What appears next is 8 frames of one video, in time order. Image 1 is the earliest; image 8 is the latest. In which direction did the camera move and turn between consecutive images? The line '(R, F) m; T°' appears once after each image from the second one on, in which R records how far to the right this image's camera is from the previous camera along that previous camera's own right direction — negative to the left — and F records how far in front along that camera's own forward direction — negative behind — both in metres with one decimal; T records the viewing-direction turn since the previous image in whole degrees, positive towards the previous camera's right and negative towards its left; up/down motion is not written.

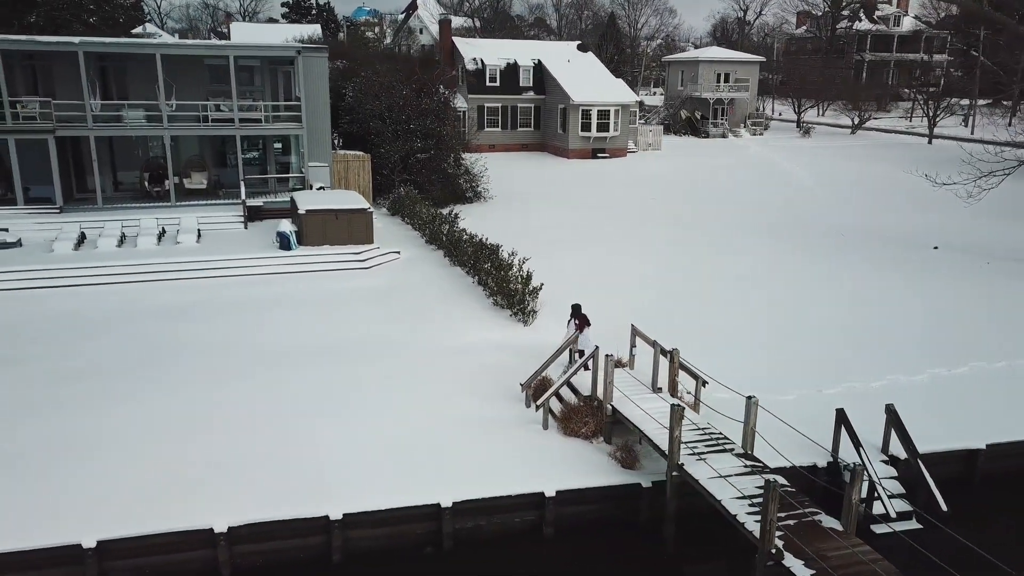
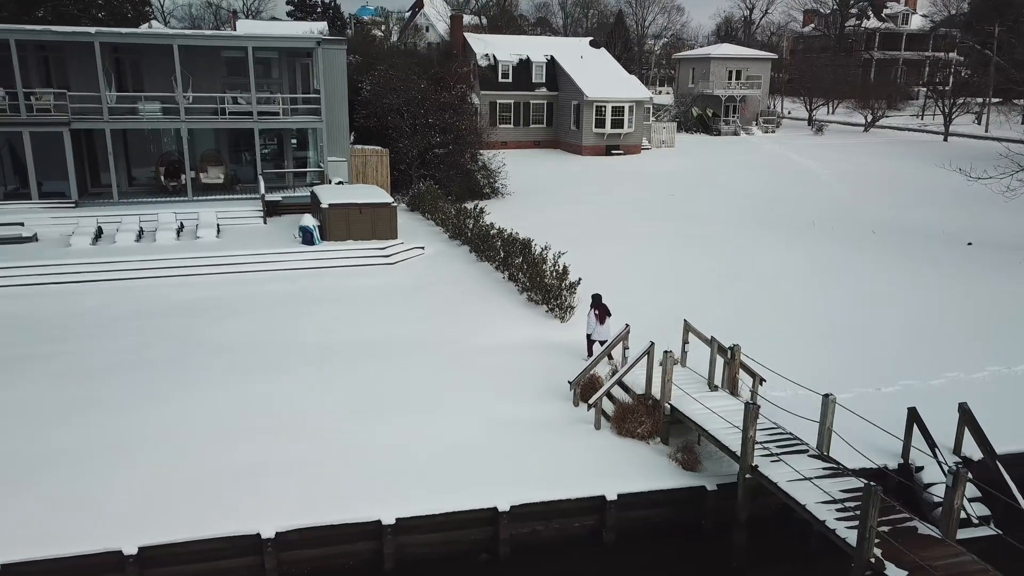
(-0.7, +0.5) m; 0°
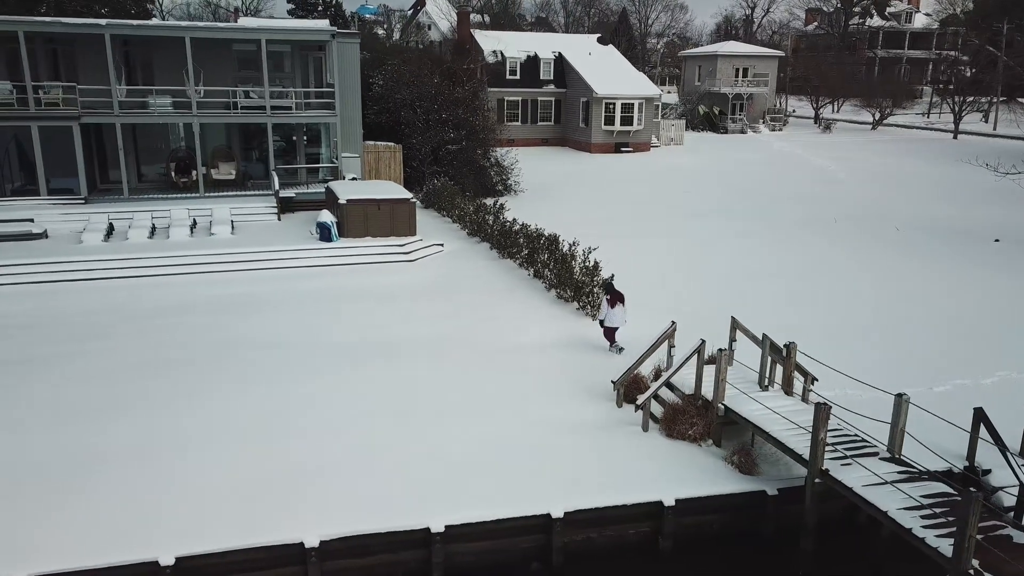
(-0.6, +0.4) m; 0°
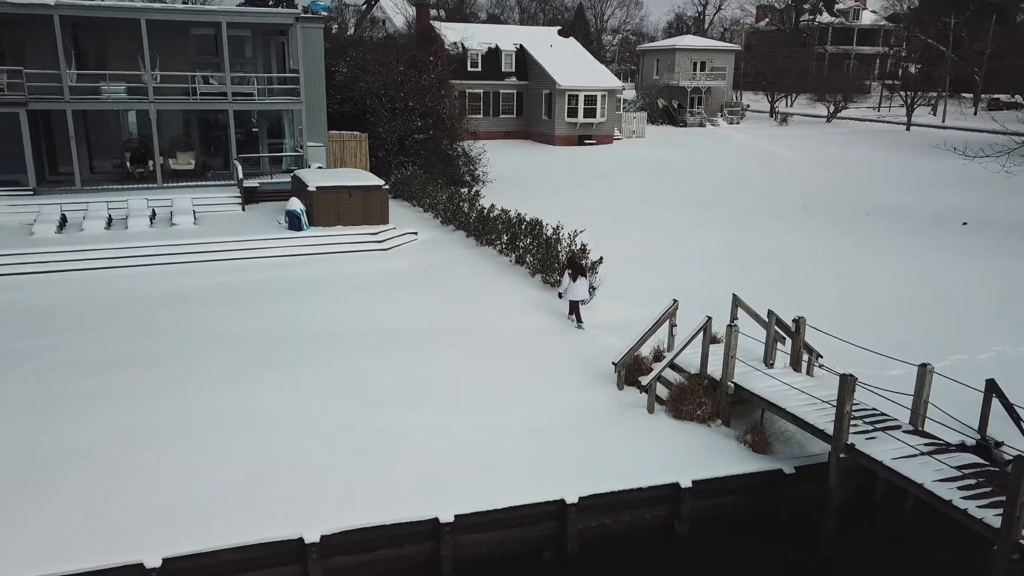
(-0.5, +0.5) m; +3°
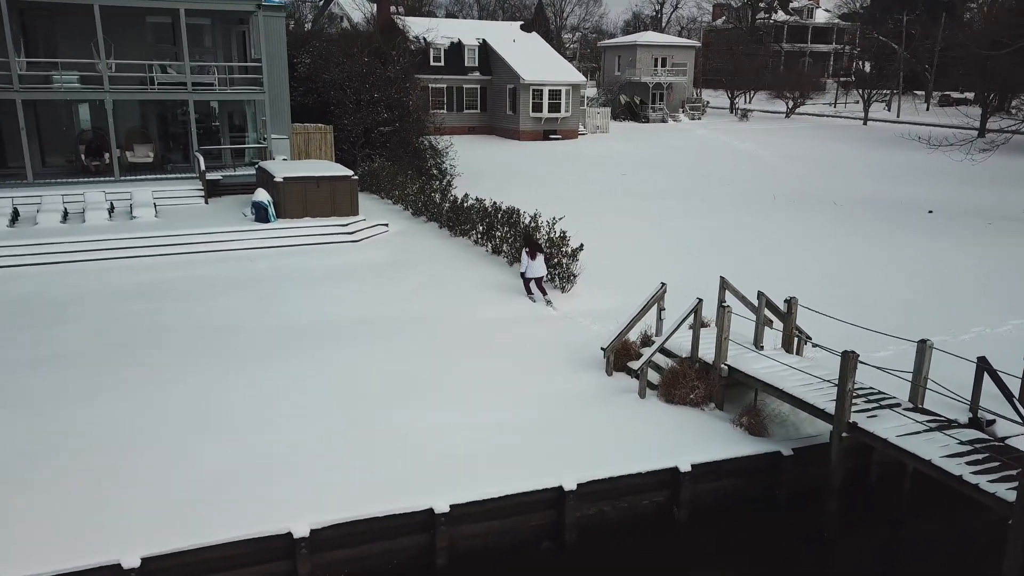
(-0.3, +0.3) m; +3°
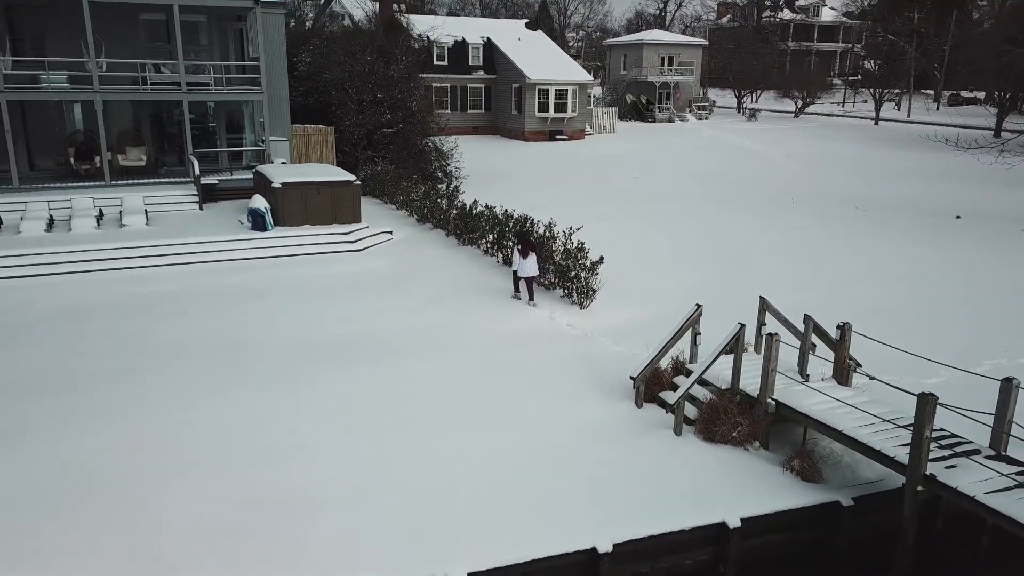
(-0.2, +0.9) m; 0°
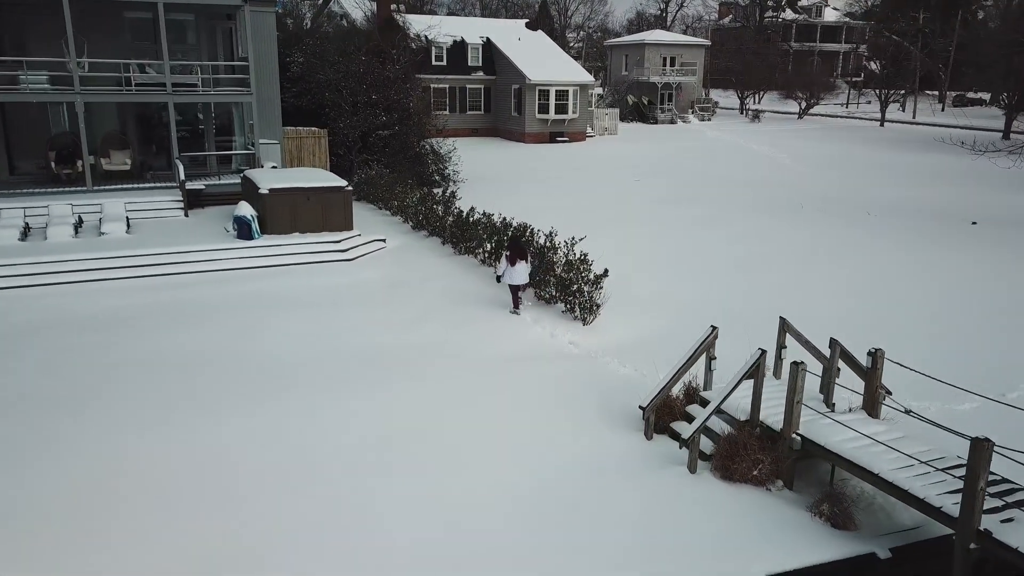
(0.0, +0.8) m; 0°
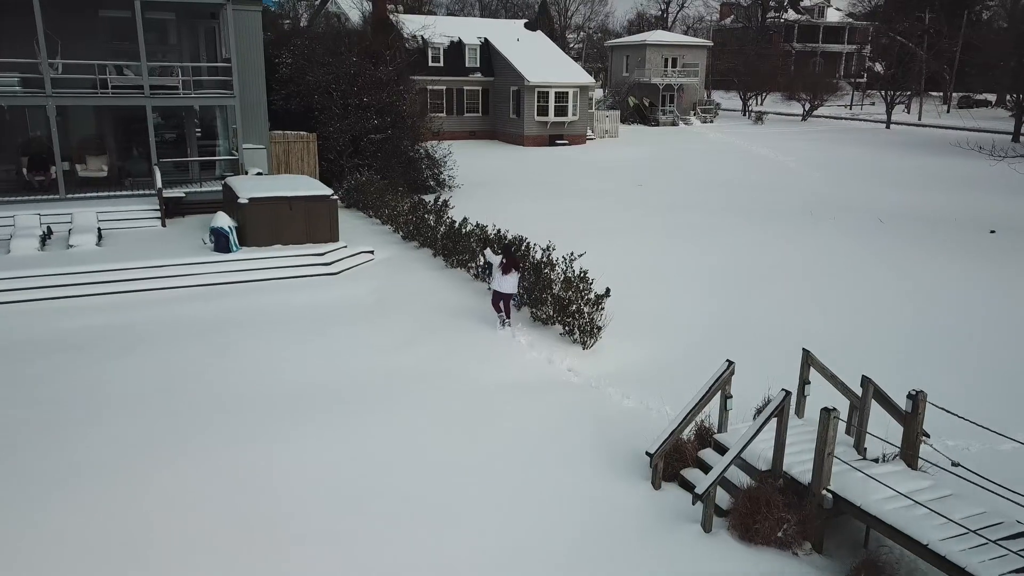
(+0.1, +0.9) m; 0°
